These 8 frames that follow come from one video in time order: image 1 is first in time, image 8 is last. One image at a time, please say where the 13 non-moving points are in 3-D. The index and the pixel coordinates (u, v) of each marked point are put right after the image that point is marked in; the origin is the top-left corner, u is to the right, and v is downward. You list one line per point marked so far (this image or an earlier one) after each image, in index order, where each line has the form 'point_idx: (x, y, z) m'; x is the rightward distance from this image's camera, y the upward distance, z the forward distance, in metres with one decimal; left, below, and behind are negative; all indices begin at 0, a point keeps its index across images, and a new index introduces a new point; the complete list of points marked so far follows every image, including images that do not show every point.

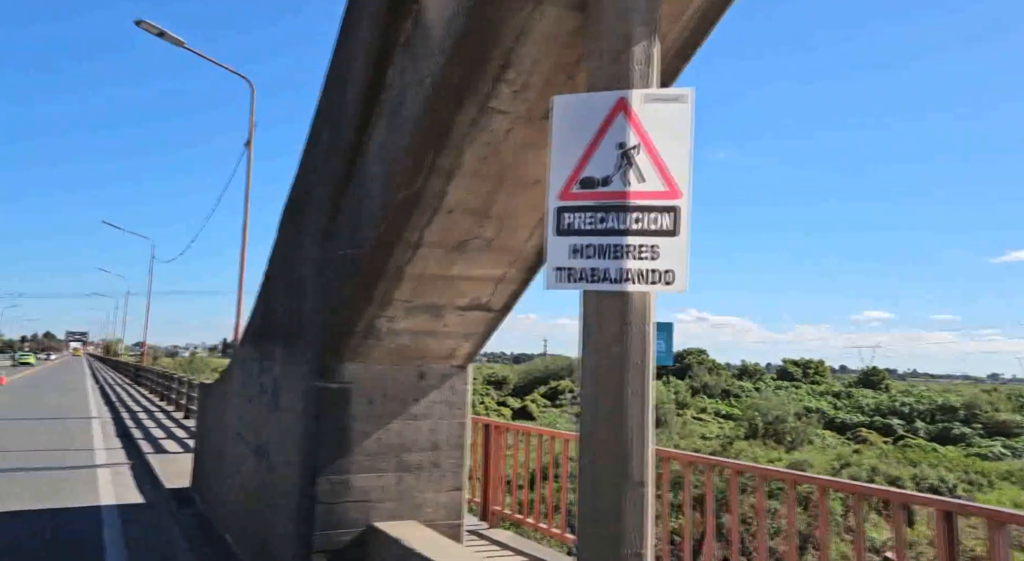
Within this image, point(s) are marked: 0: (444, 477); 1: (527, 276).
0: (-0.5, -1.4, +4.8) m
1: (+0.1, 0.0, +4.3) m
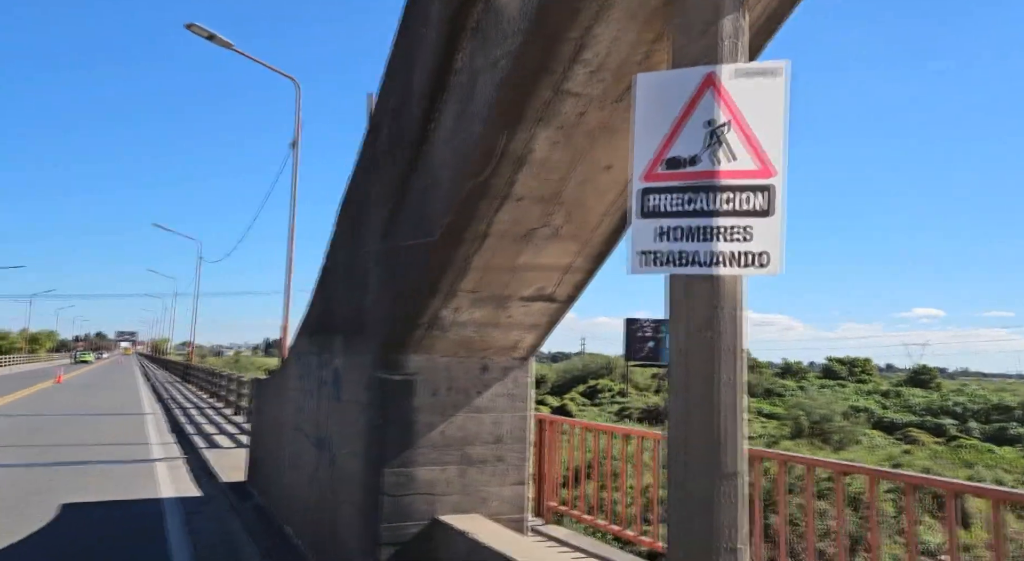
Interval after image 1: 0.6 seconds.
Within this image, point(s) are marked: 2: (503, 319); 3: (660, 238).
0: (0.0, -1.3, +4.7) m
1: (+0.5, +0.1, +4.2) m
2: (-0.1, -0.3, +4.5) m
3: (+0.6, +0.2, +2.6) m
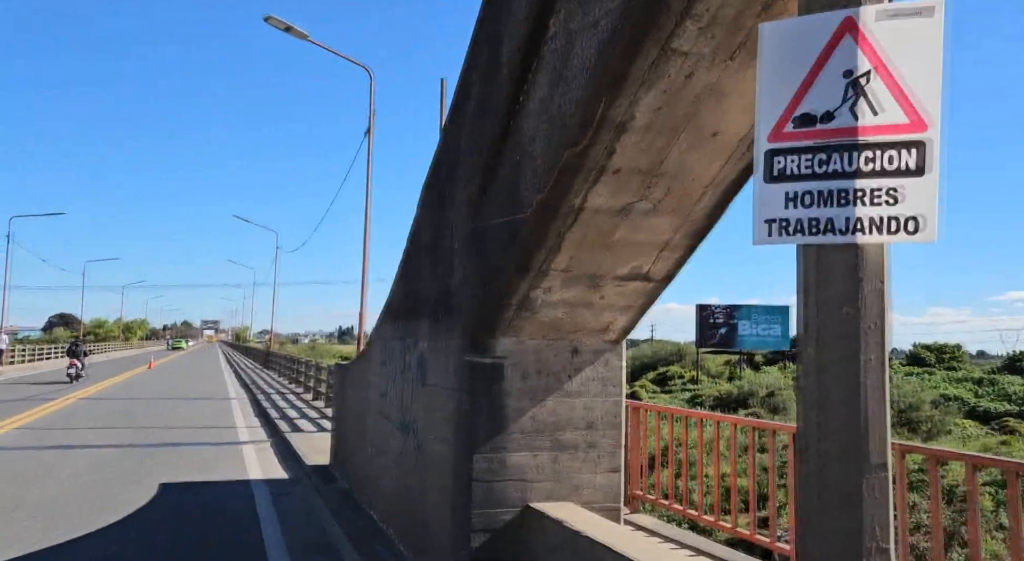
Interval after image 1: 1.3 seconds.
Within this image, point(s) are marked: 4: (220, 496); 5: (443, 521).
0: (+0.6, -1.2, +4.5) m
1: (+1.1, +0.2, +3.9) m
2: (+0.5, -0.1, +4.3) m
3: (+1.0, +0.3, +2.3) m
4: (-3.3, -2.5, +7.7) m
5: (-0.5, -1.6, +4.6) m
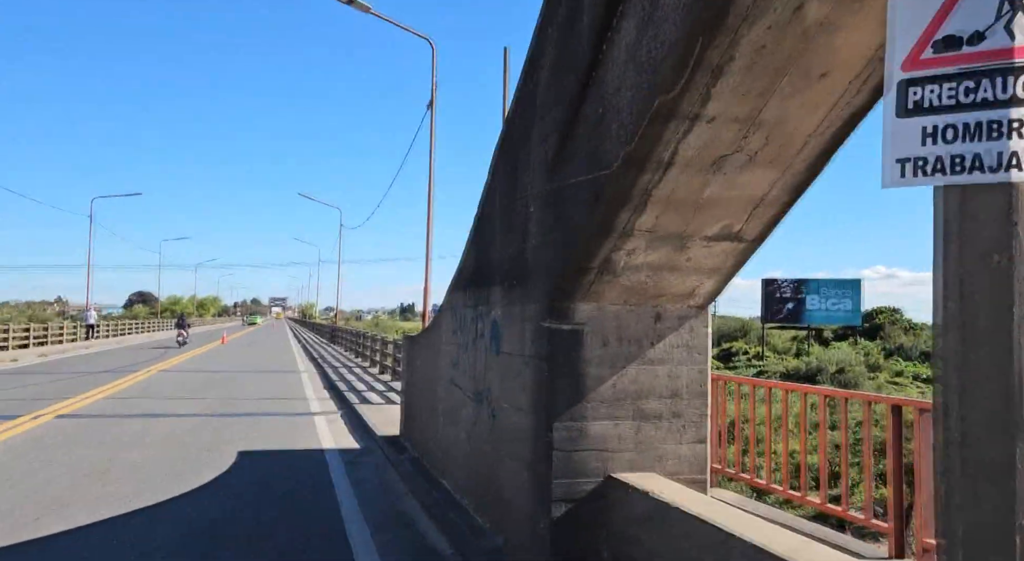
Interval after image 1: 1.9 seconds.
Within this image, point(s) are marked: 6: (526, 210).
0: (+1.1, -0.9, +4.3) m
1: (+1.5, +0.5, +3.7) m
2: (+1.0, +0.1, +4.0) m
3: (+1.3, +0.4, +2.0) m
4: (-2.5, -2.1, +7.9) m
5: (+0.1, -1.4, +4.5) m
6: (+0.1, +0.5, +4.6) m
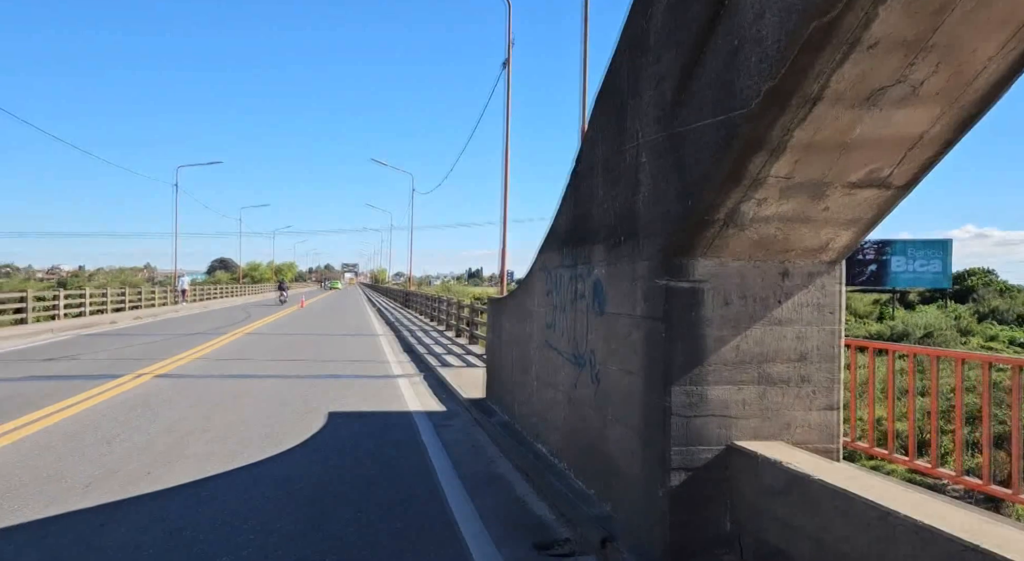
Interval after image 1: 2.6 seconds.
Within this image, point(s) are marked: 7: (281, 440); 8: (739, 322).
0: (+1.8, -0.7, +4.0) m
1: (+2.1, +0.7, +3.2) m
2: (+1.7, +0.4, +3.7) m
3: (+1.7, +0.6, +1.6) m
4: (-1.5, -1.7, +7.9) m
5: (+0.8, -1.1, +4.3) m
6: (+0.8, +0.8, +4.3) m
7: (-2.4, -1.7, +7.0) m
8: (+1.3, -0.2, +3.9) m
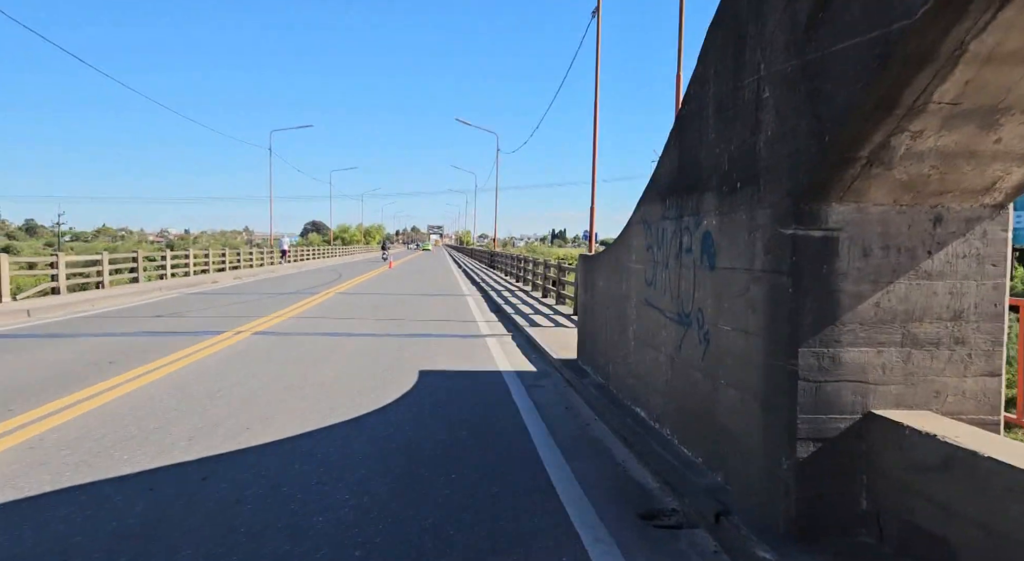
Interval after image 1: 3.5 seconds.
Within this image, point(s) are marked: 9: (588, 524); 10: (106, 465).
0: (+2.4, -0.4, +3.5) m
1: (+2.6, +0.9, +2.6) m
2: (+2.2, +0.6, +3.1) m
3: (+2.0, +0.7, +1.1) m
4: (-0.4, -1.2, +7.8) m
5: (+1.4, -0.8, +3.9) m
6: (+1.4, +1.1, +3.8) m
7: (-1.4, -1.2, +7.0) m
8: (+1.9, 0.0, +3.4) m
9: (+0.4, -1.4, +4.0) m
10: (-2.8, -1.3, +4.6) m
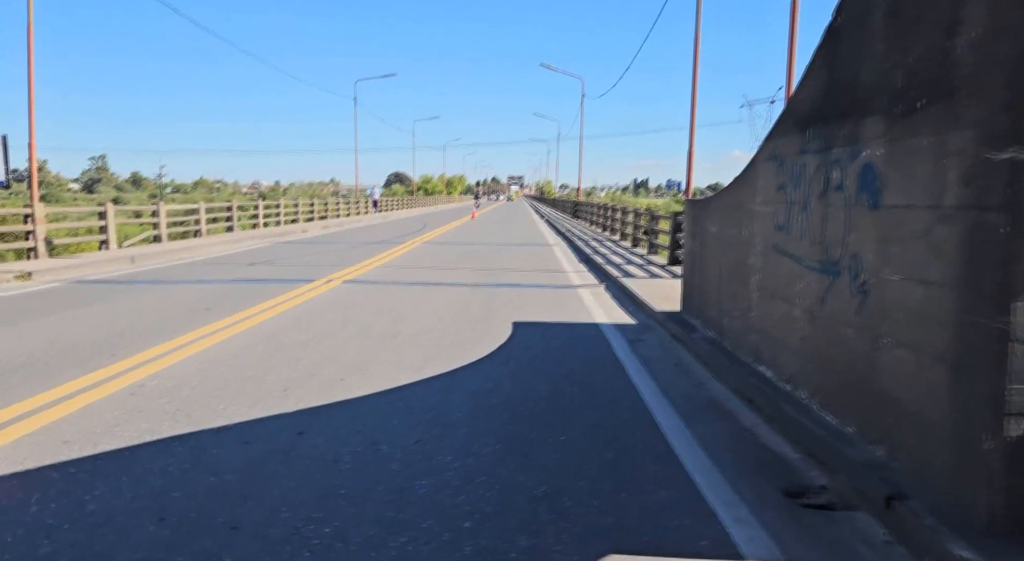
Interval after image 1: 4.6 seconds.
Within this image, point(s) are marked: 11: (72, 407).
0: (+2.9, -0.1, +2.7) m
1: (+3.0, +1.1, +1.7) m
2: (+2.7, +0.8, +2.2) m
3: (+2.3, +0.8, +0.2) m
4: (+0.7, -0.6, +7.3) m
5: (+2.0, -0.5, +3.2) m
6: (+2.0, +1.3, +3.0) m
7: (-0.4, -0.7, +6.7) m
8: (+2.4, +0.3, +2.6) m
9: (+1.1, -1.1, +3.5) m
10: (-2.1, -0.9, +4.5) m
11: (-3.0, -0.9, +4.6) m
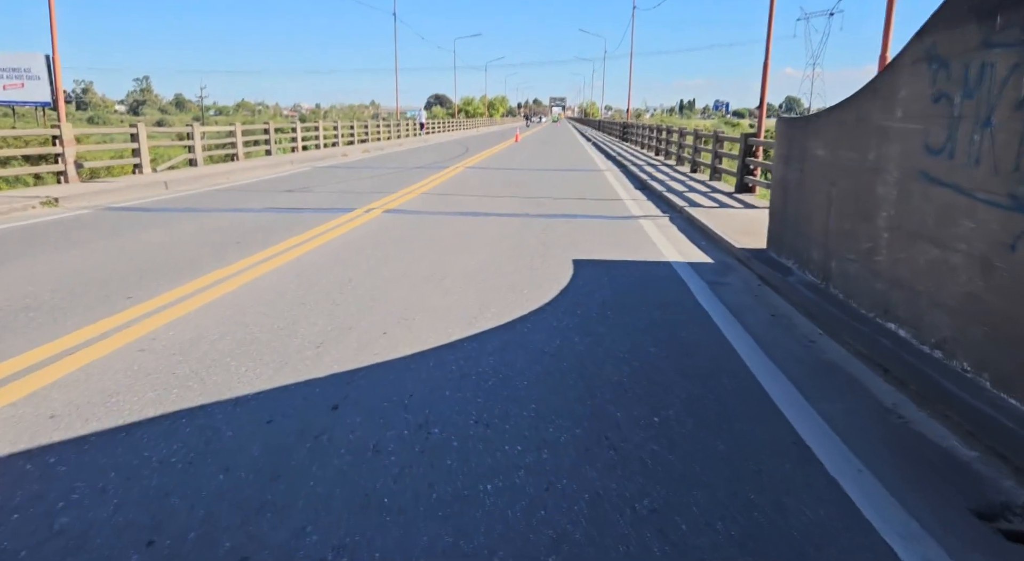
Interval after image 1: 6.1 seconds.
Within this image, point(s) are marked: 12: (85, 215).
0: (+3.2, -0.1, +1.6) m
1: (+3.3, +1.1, +0.4) m
2: (+3.0, +0.9, +1.0) m
3: (+2.4, +0.6, -0.9) m
4: (+1.3, 0.0, +6.4) m
5: (+2.3, -0.4, +2.2) m
6: (+2.4, +1.5, +1.8) m
7: (+0.1, -0.1, +5.8) m
8: (+2.7, +0.4, +1.5) m
9: (+1.5, -0.9, +2.6) m
10: (-1.6, -0.6, +3.8) m
11: (-2.5, -0.5, +3.9) m
12: (-6.2, +1.0, +9.9) m
